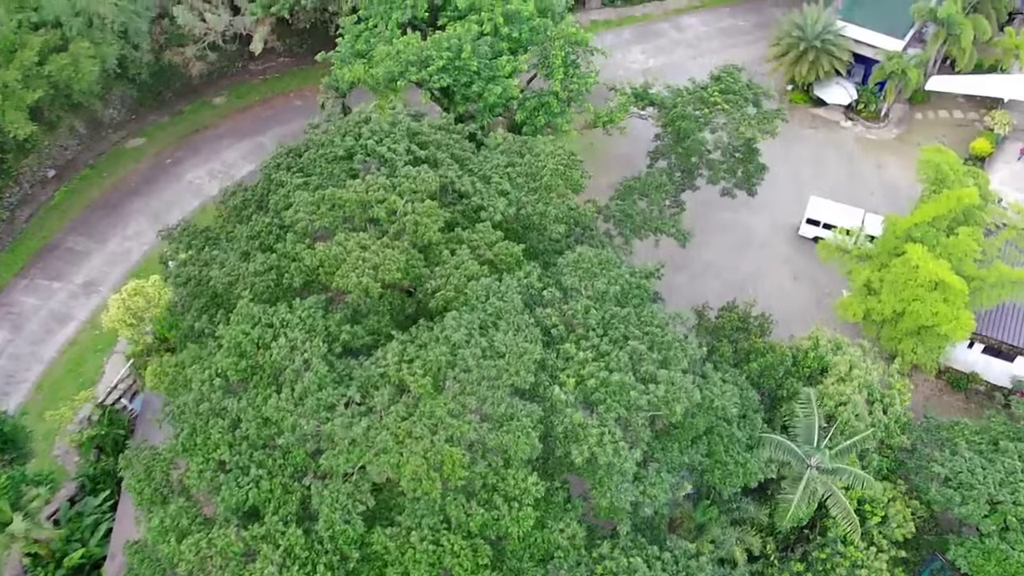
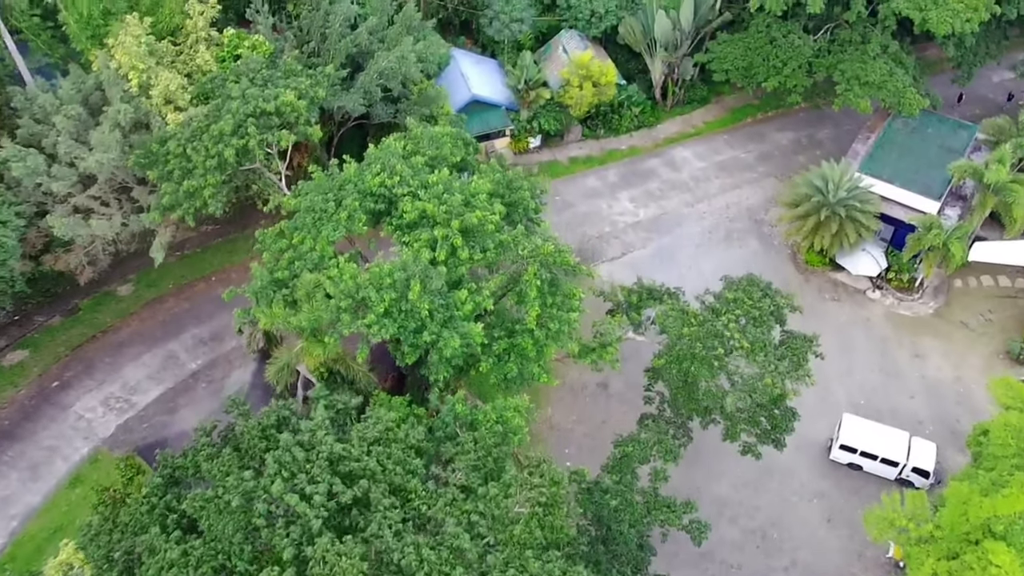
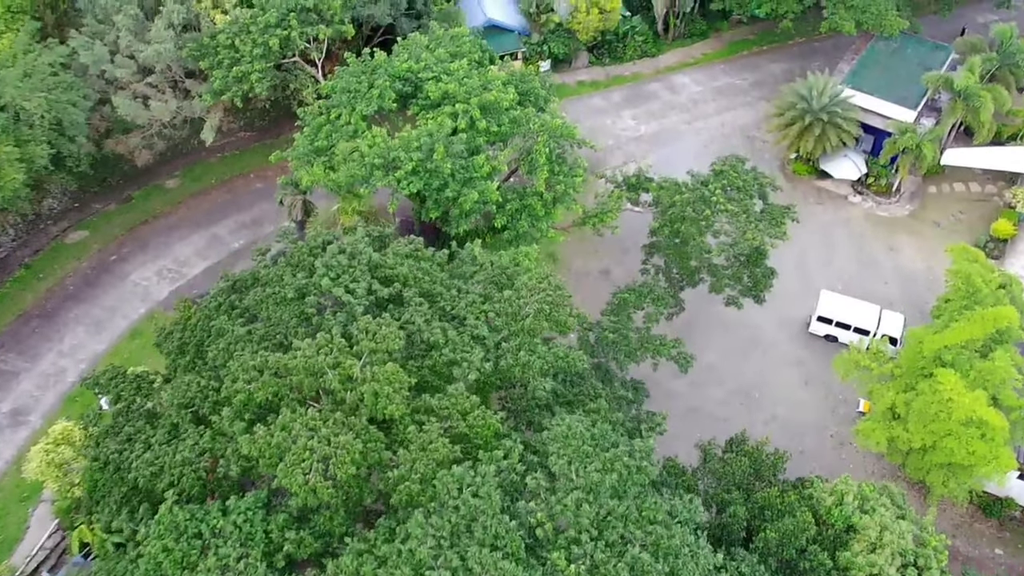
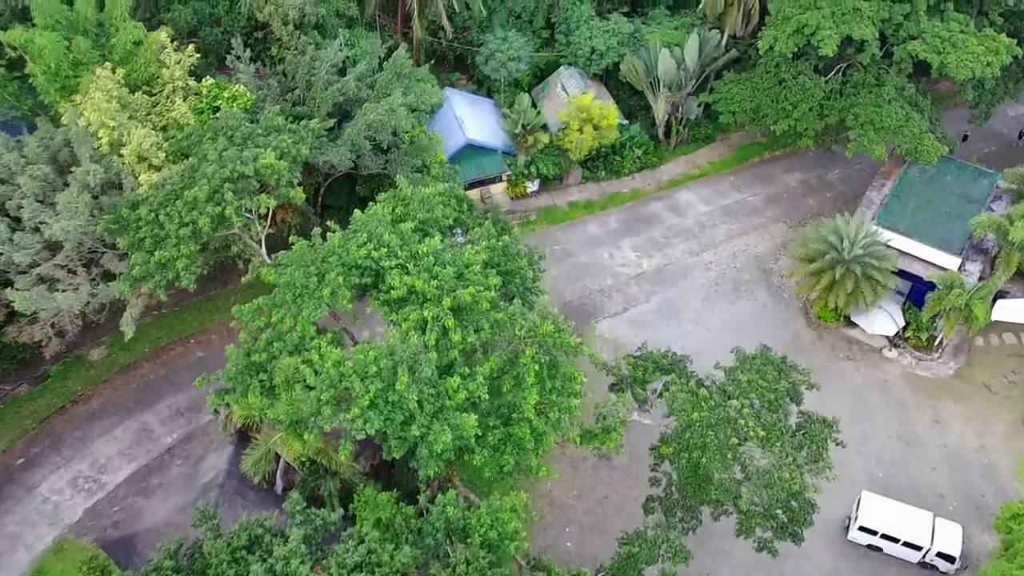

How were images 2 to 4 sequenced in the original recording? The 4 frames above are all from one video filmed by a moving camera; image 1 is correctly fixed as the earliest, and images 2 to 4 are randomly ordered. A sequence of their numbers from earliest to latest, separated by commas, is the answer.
3, 2, 4
